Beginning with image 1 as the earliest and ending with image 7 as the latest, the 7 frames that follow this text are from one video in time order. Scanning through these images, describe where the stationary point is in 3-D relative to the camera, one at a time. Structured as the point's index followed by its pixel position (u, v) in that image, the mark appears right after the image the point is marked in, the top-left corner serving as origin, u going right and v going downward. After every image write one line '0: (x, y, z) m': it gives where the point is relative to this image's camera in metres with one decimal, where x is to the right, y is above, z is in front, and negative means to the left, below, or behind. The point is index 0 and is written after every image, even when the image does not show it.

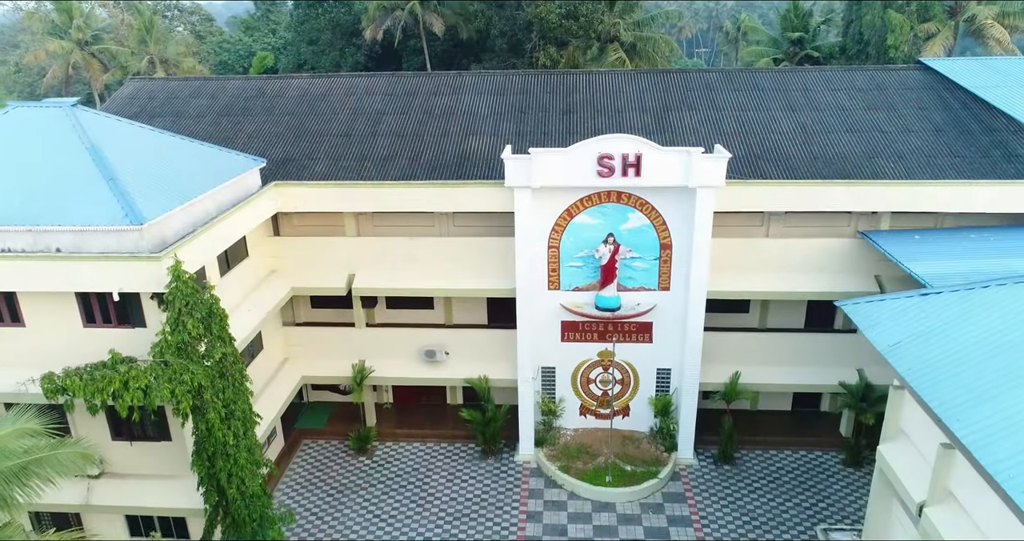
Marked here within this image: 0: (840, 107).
0: (+9.4, +4.7, +19.6) m
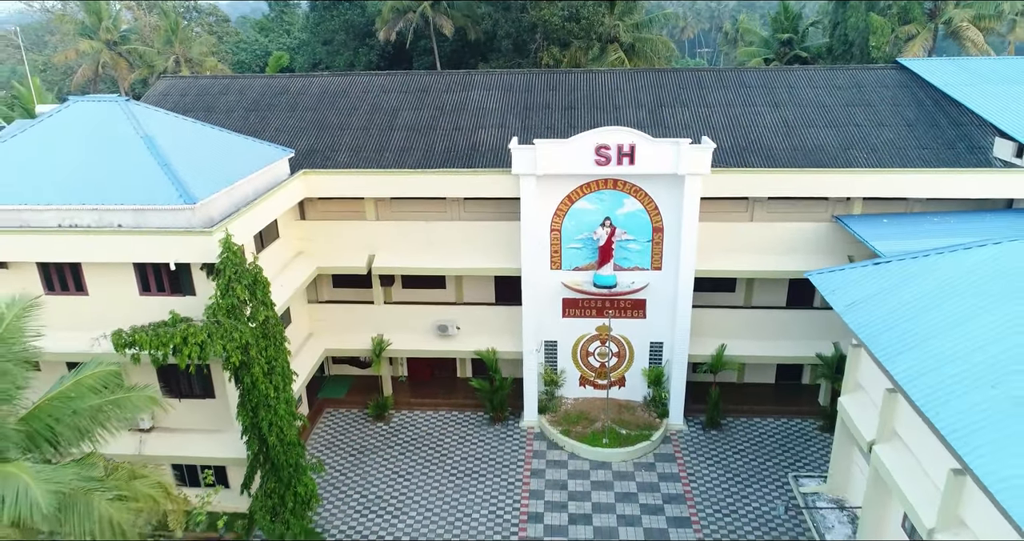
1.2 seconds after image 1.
0: (+9.6, +5.2, +21.3) m
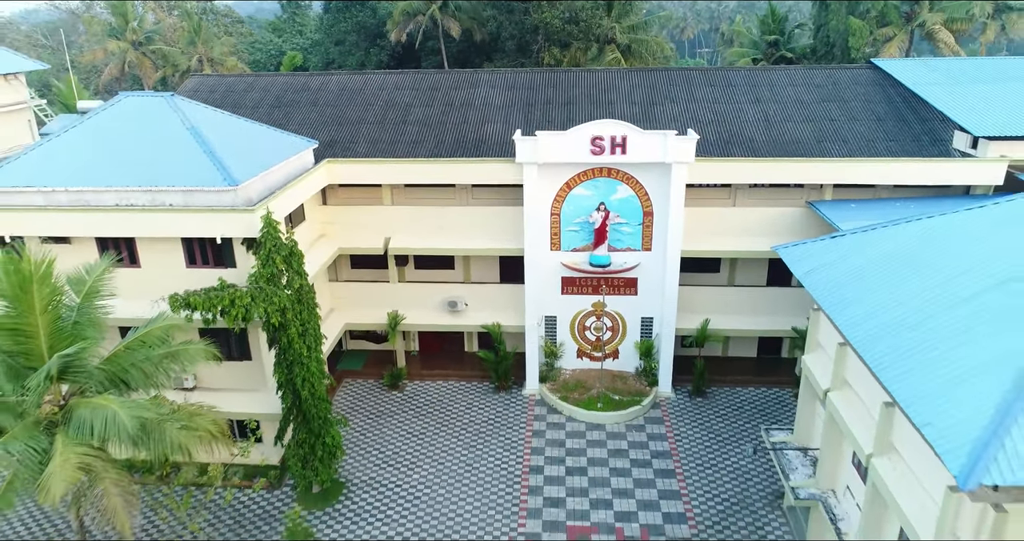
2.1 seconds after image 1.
0: (+9.7, +5.8, +23.2) m
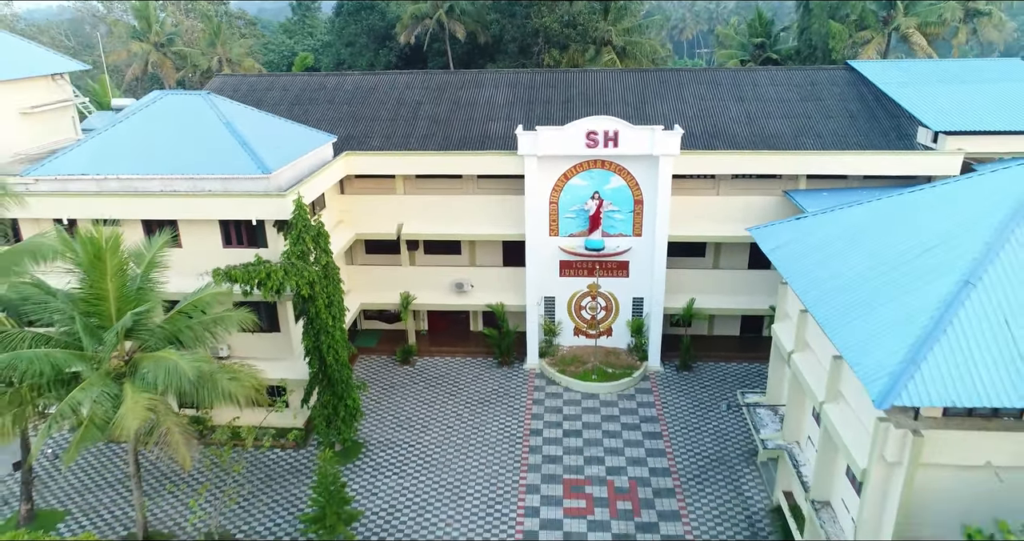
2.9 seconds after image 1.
0: (+9.8, +6.3, +25.2) m
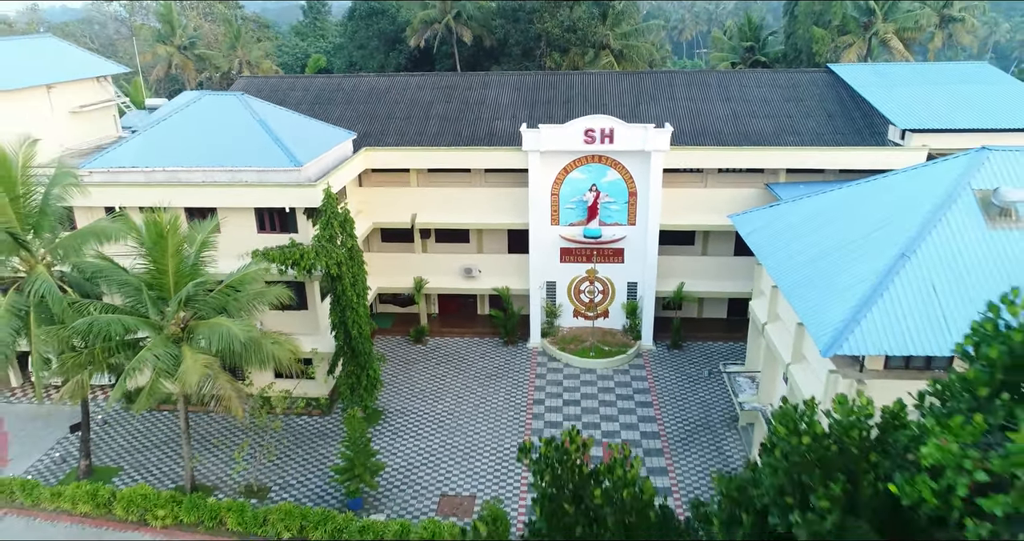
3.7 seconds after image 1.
0: (+9.9, +6.8, +27.2) m
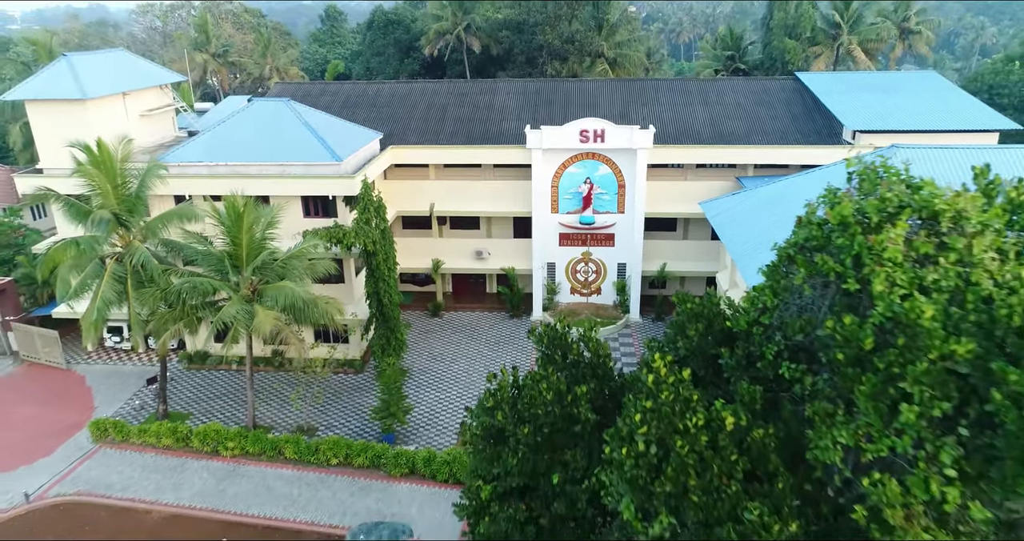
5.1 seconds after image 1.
0: (+10.2, +7.6, +31.1) m
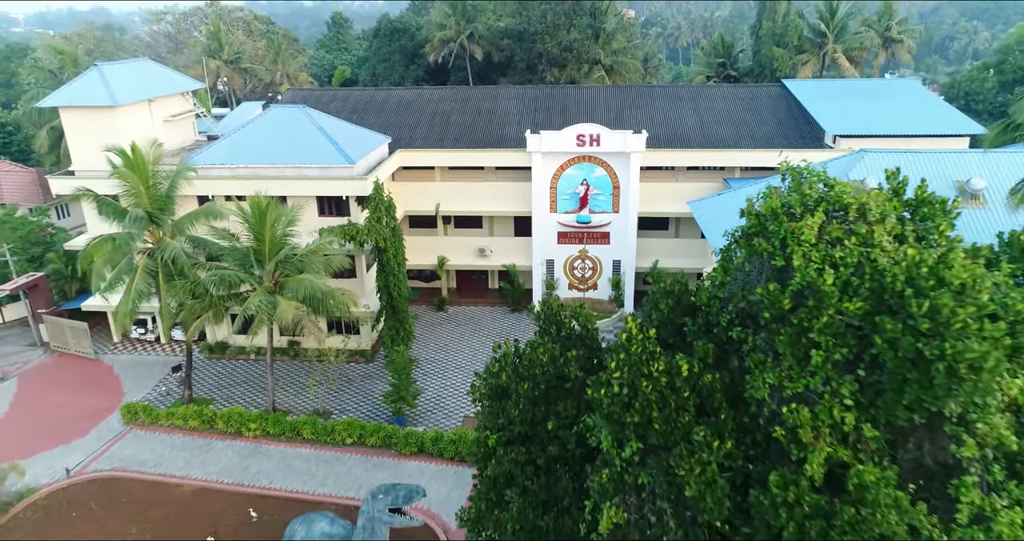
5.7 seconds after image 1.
0: (+10.2, +7.7, +32.9) m
